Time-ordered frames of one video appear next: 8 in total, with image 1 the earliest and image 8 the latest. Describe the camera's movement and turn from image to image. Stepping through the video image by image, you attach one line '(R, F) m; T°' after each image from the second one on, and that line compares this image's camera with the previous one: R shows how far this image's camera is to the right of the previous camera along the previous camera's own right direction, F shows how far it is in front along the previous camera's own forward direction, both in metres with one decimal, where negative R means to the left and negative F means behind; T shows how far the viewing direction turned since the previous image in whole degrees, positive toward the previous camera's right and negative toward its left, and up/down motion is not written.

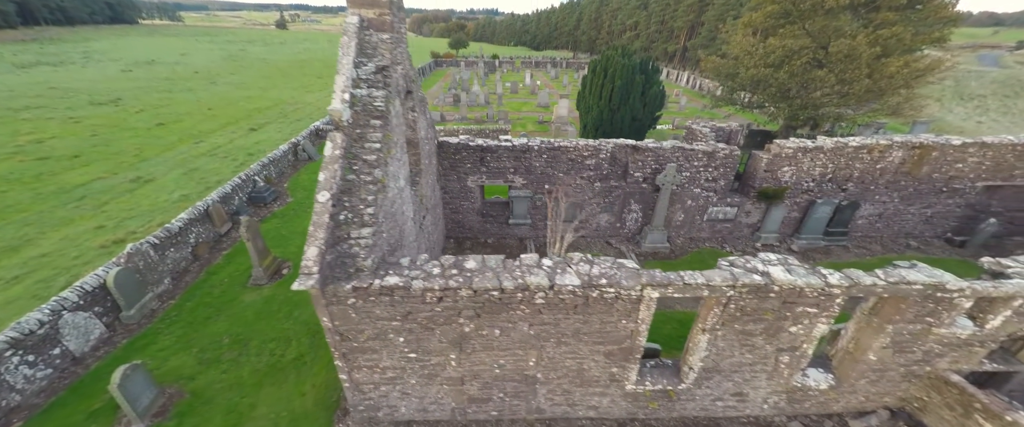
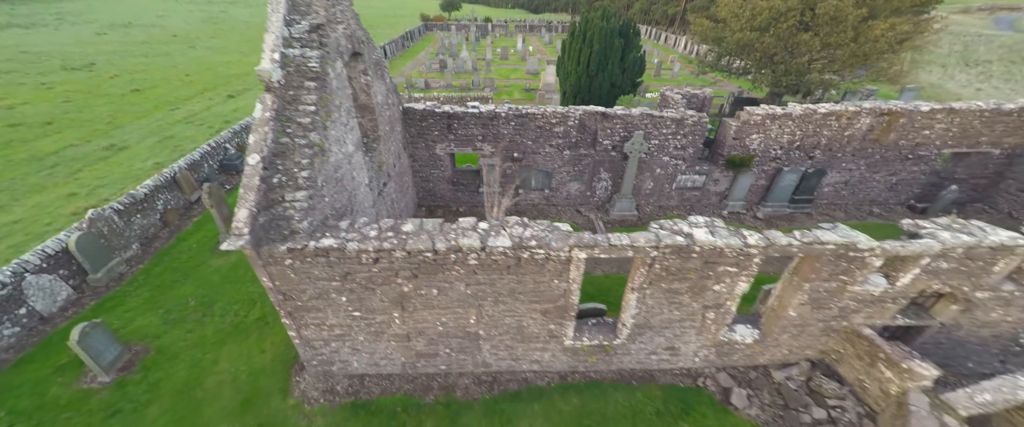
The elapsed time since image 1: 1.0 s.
(+1.0, -0.1) m; 0°
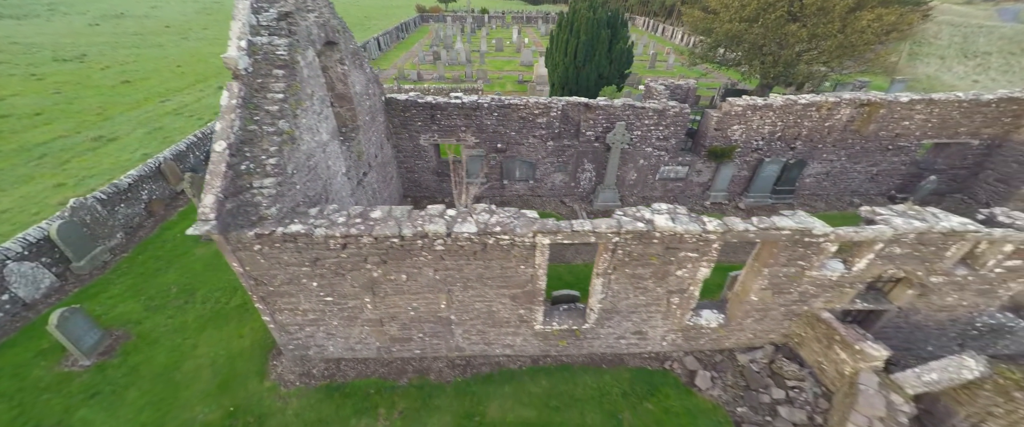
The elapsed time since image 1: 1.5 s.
(+0.5, -0.1) m; 0°
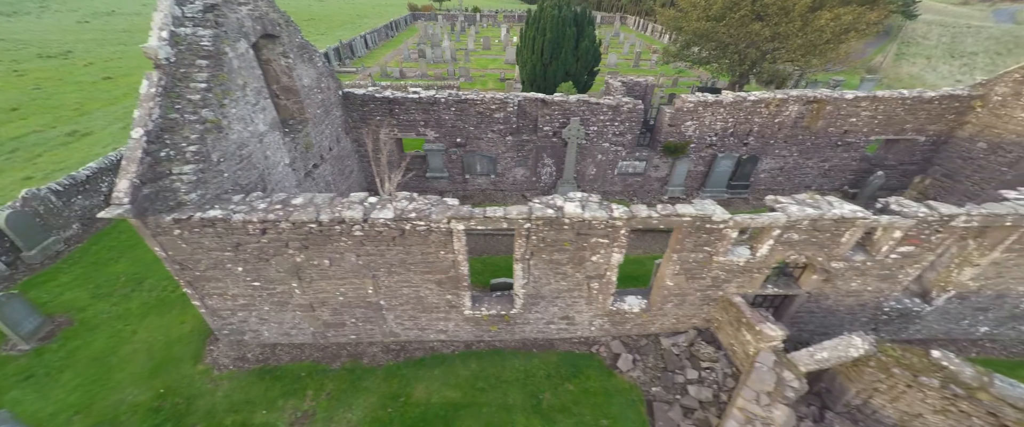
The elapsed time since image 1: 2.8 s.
(+1.3, -0.2) m; +1°
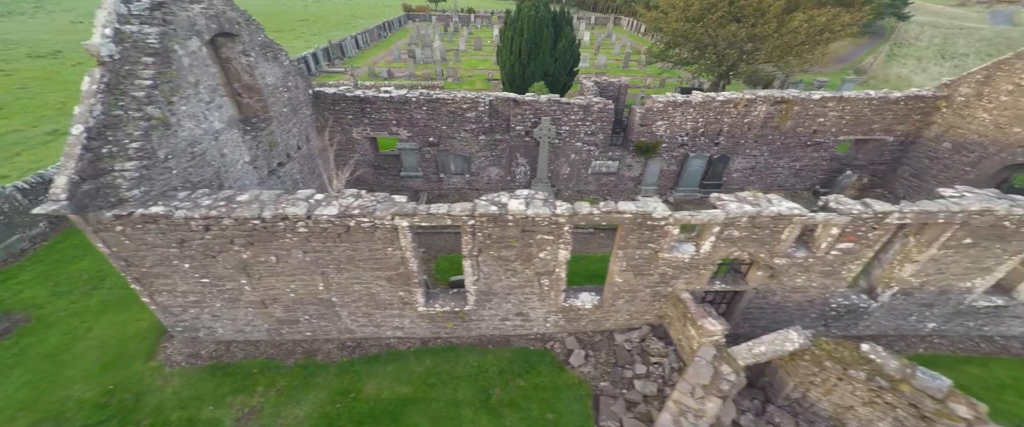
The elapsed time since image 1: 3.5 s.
(+0.9, -0.1) m; 0°
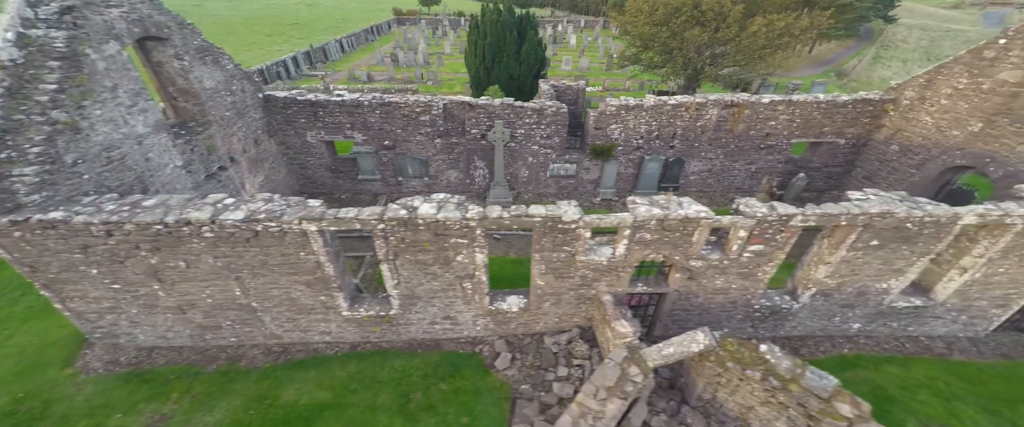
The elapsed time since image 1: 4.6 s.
(+1.4, 0.0) m; +1°
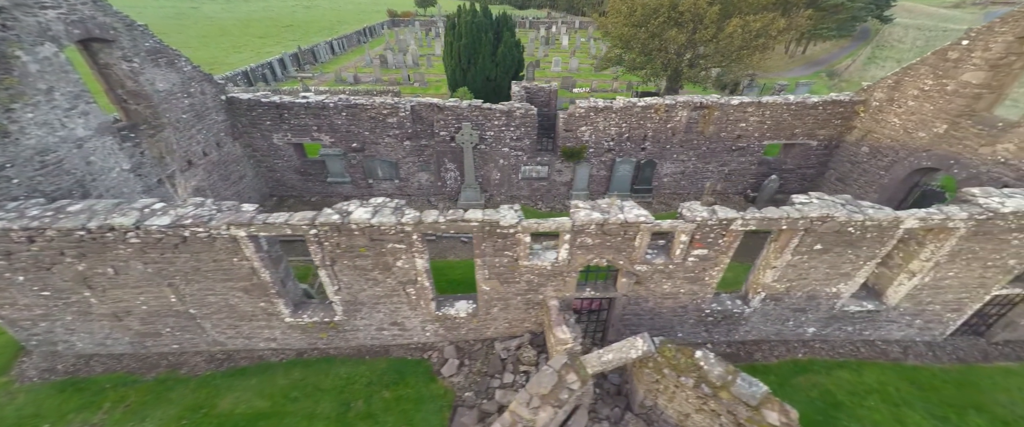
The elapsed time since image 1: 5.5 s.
(+1.0, +0.1) m; 0°
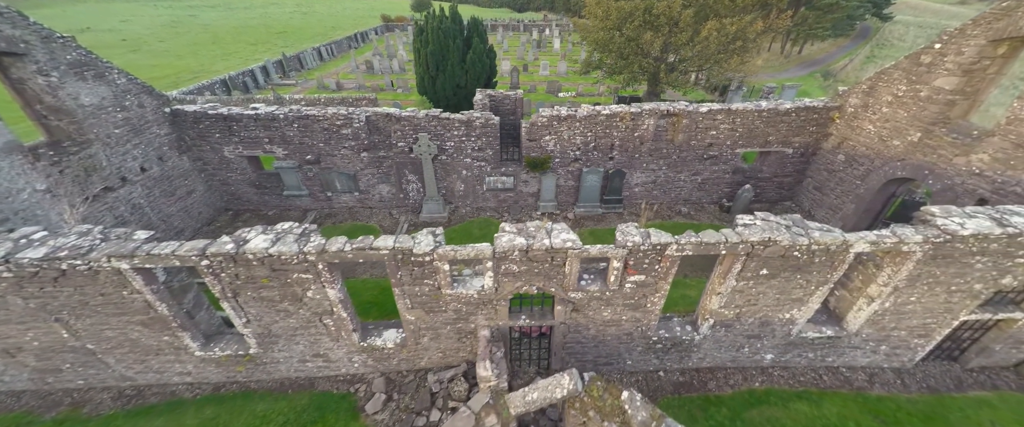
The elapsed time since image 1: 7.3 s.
(+1.3, +0.4) m; 0°
